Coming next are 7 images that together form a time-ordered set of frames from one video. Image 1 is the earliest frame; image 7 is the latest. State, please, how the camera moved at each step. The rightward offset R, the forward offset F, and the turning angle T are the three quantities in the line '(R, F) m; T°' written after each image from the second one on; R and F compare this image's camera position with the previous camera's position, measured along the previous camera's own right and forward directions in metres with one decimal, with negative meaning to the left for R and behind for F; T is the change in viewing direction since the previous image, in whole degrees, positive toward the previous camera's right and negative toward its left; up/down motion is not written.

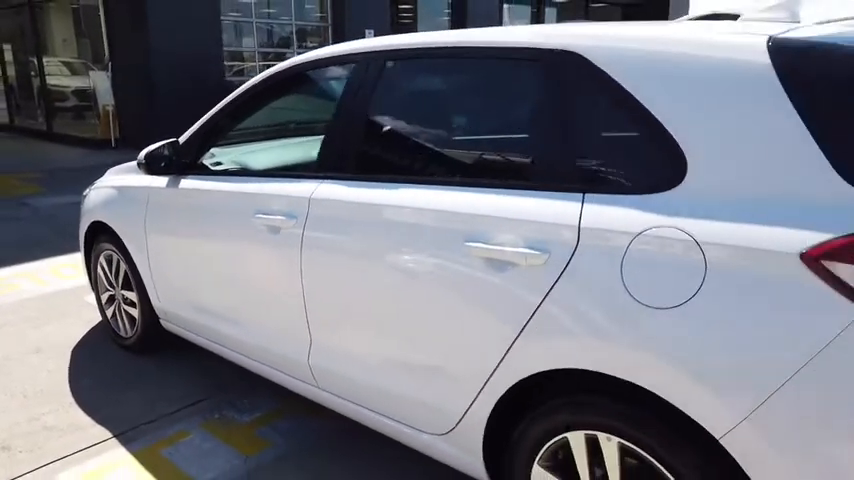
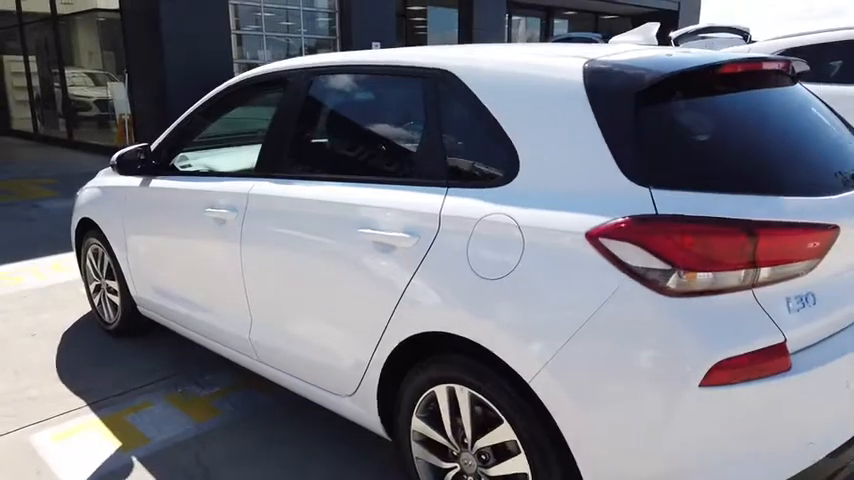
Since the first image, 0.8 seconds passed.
(+0.4, -0.4) m; -2°
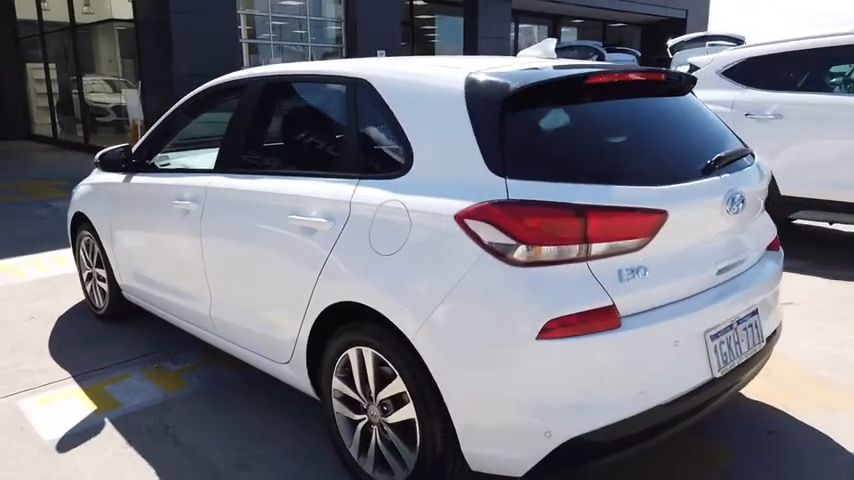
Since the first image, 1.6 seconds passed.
(+0.4, -0.4) m; -2°
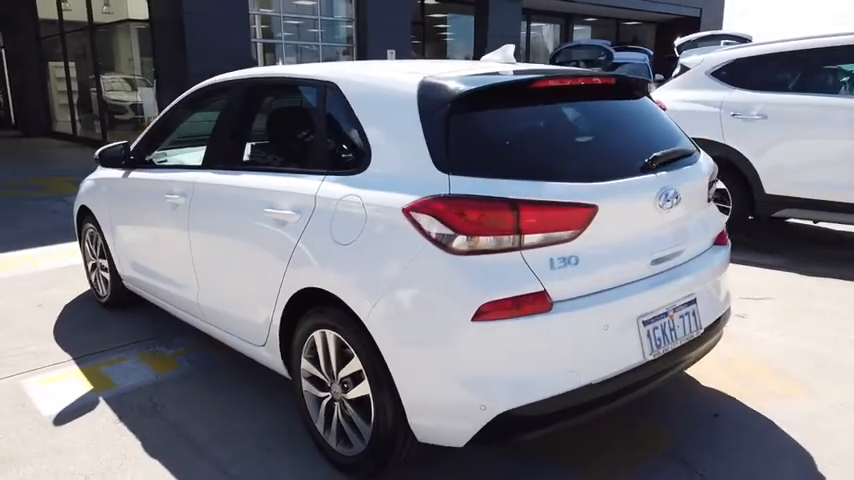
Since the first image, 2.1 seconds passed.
(+0.2, -0.2) m; -2°
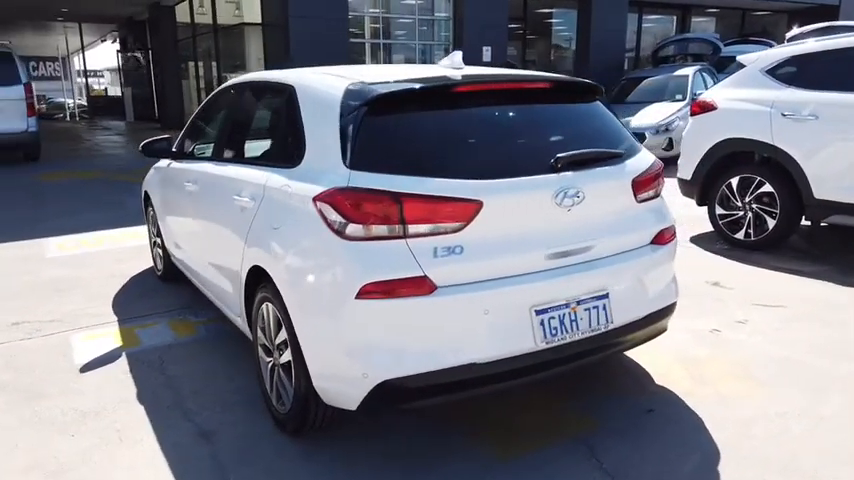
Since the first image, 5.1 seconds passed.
(+0.9, -0.2) m; -11°
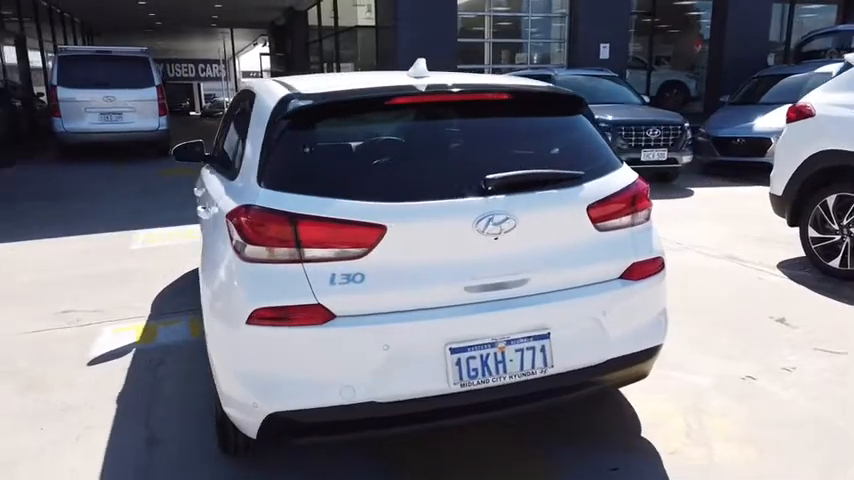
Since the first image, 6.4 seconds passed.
(+0.8, +0.3) m; -12°
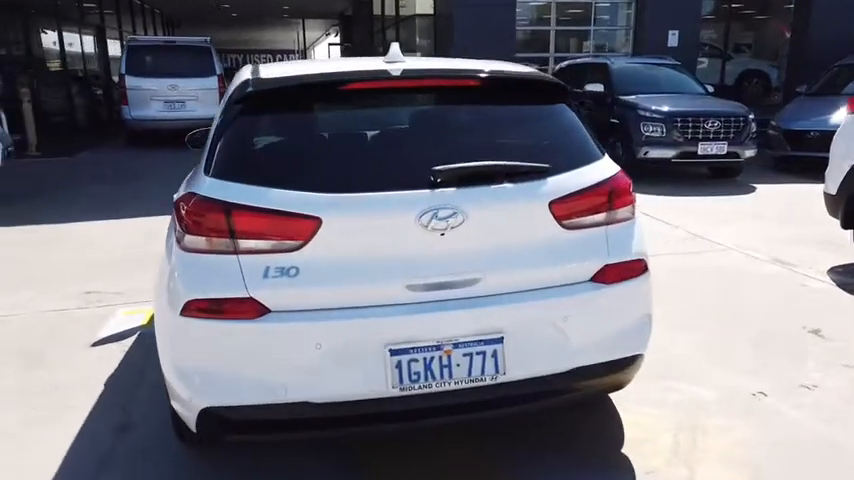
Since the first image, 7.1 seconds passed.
(+0.4, +0.2) m; -6°
